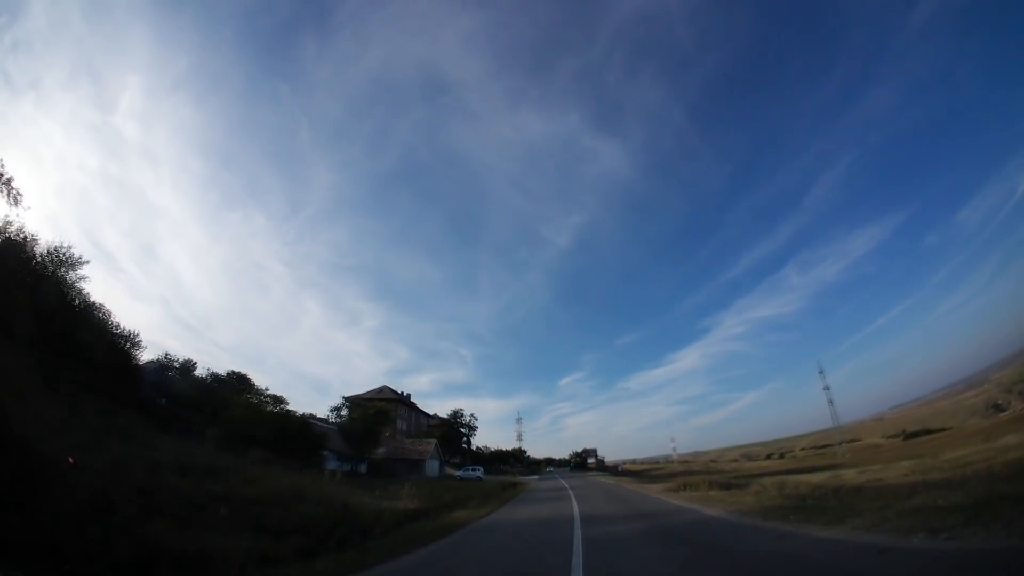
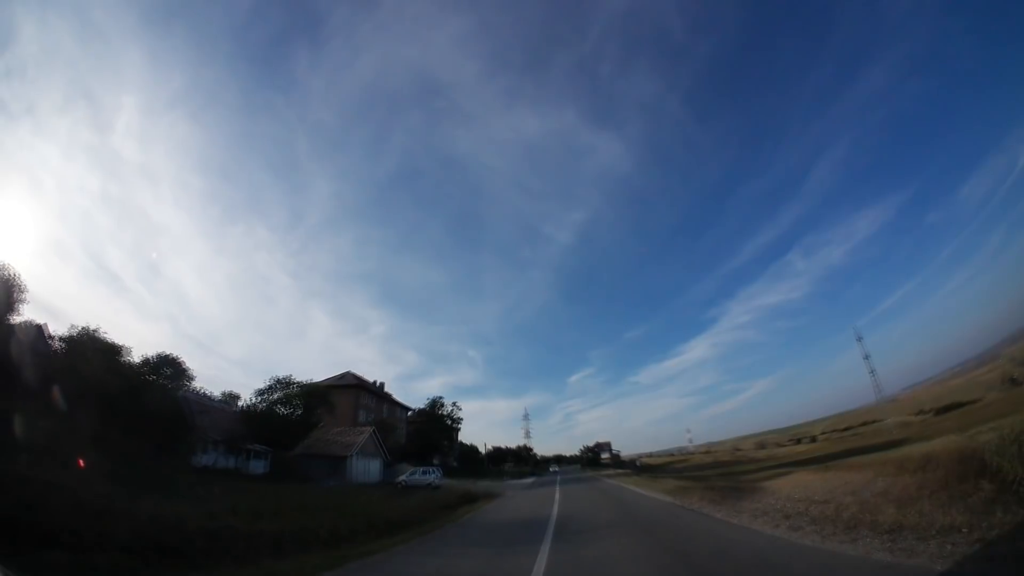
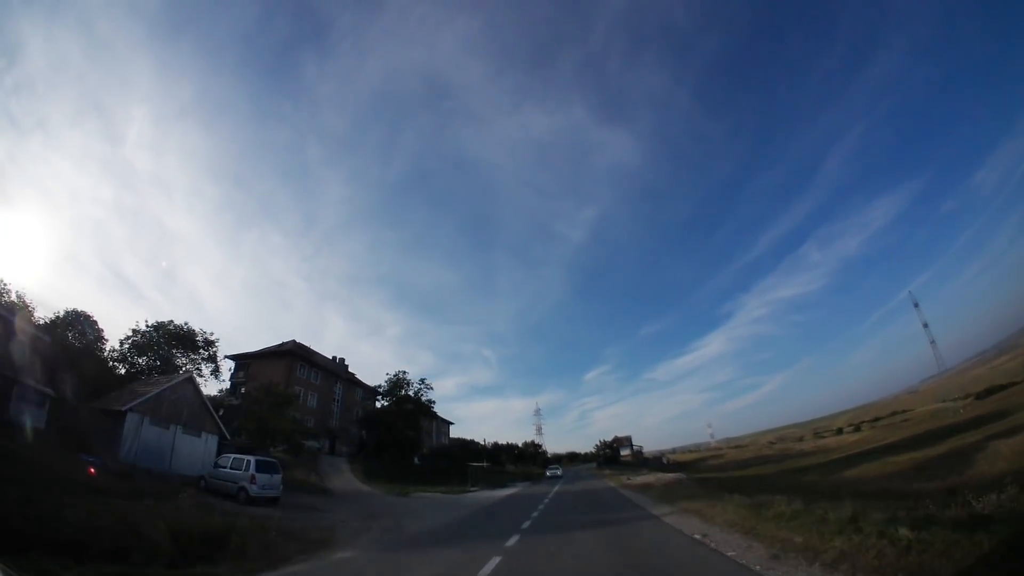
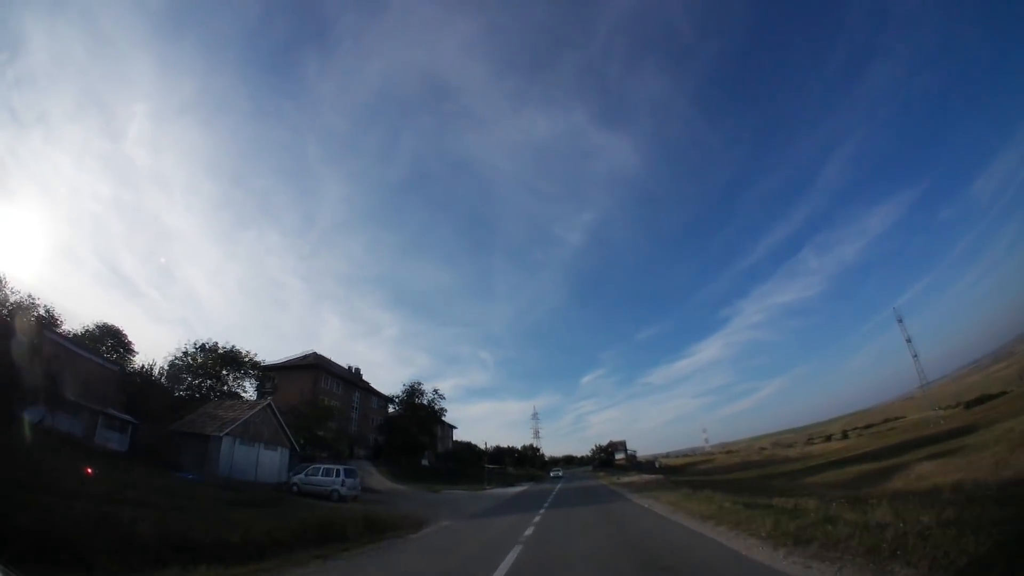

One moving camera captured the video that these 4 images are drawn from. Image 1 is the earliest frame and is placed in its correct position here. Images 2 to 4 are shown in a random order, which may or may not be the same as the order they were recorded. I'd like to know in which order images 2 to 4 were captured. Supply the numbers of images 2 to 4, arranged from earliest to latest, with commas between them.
2, 4, 3
